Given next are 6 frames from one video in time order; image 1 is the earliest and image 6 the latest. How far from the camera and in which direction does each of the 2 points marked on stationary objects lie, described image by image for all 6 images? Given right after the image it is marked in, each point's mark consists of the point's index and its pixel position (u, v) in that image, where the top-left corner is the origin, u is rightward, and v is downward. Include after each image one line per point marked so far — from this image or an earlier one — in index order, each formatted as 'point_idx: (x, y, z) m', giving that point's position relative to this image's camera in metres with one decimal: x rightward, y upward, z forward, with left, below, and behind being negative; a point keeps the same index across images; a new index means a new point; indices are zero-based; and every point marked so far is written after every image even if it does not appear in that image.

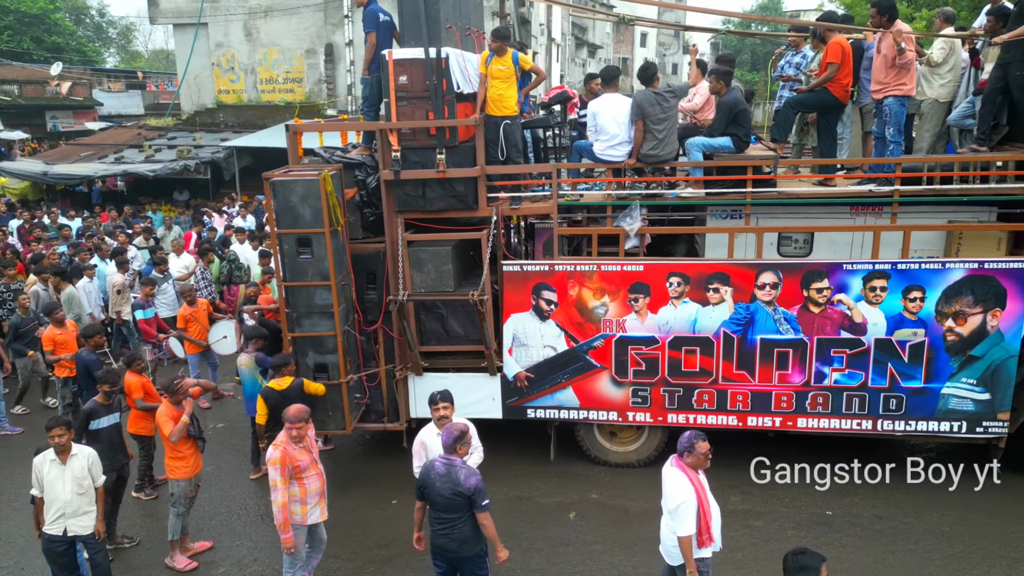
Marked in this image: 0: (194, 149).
0: (-7.7, +3.3, +17.7) m
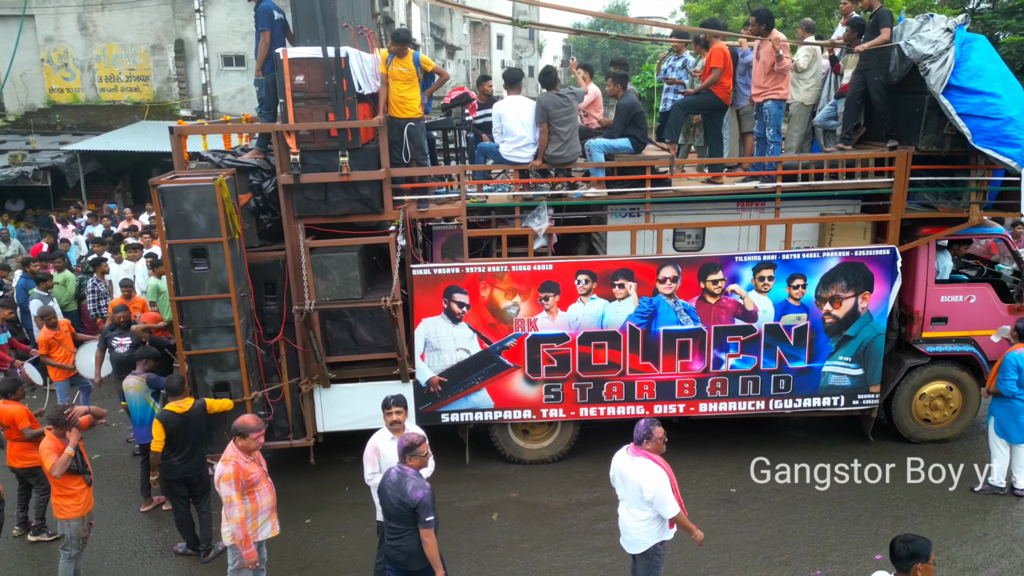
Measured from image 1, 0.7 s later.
0: (-10.5, +2.9, +16.0) m
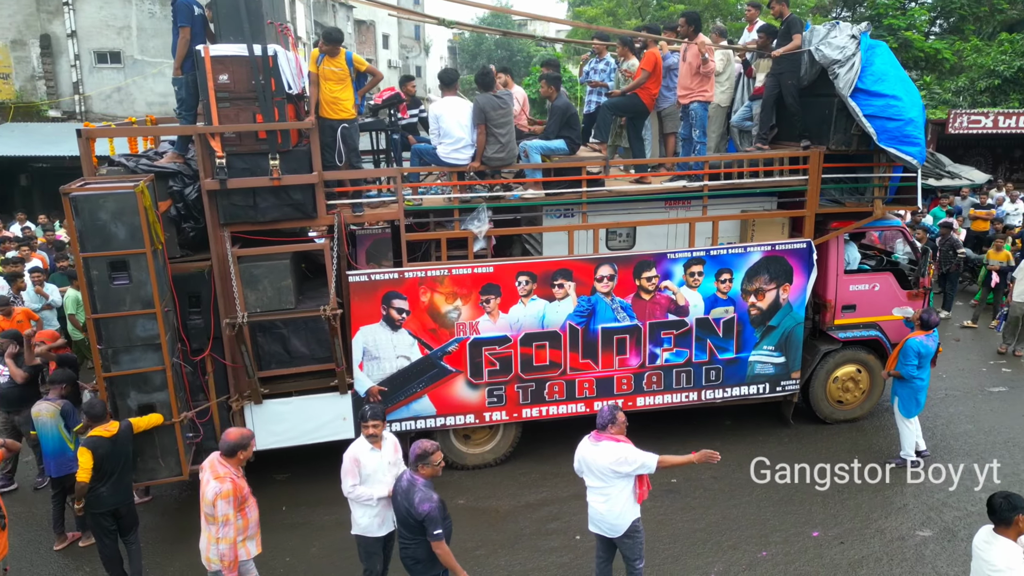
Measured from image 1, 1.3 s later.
0: (-12.4, +2.5, +14.2) m
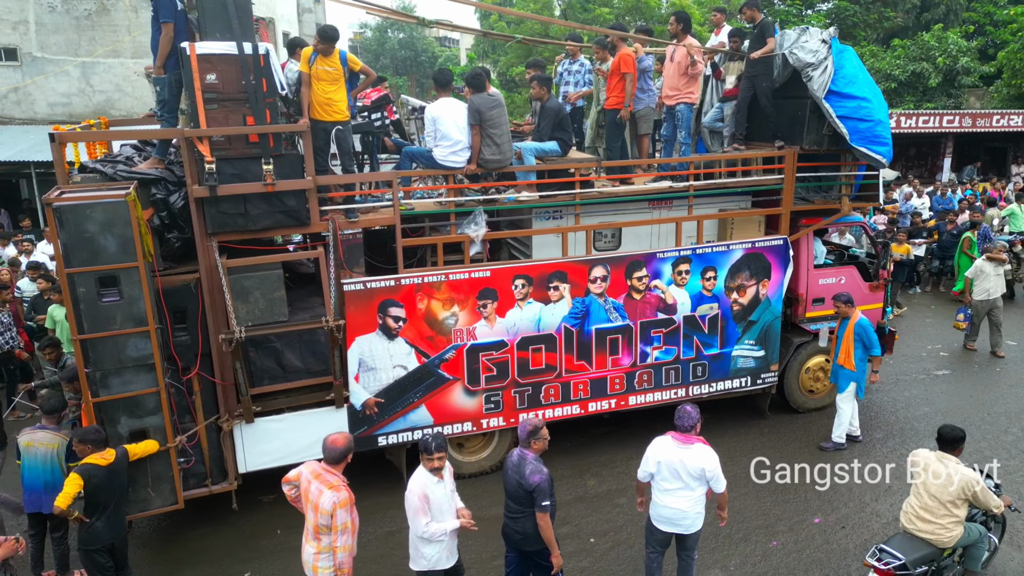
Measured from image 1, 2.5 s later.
0: (-13.4, +2.0, +12.5) m
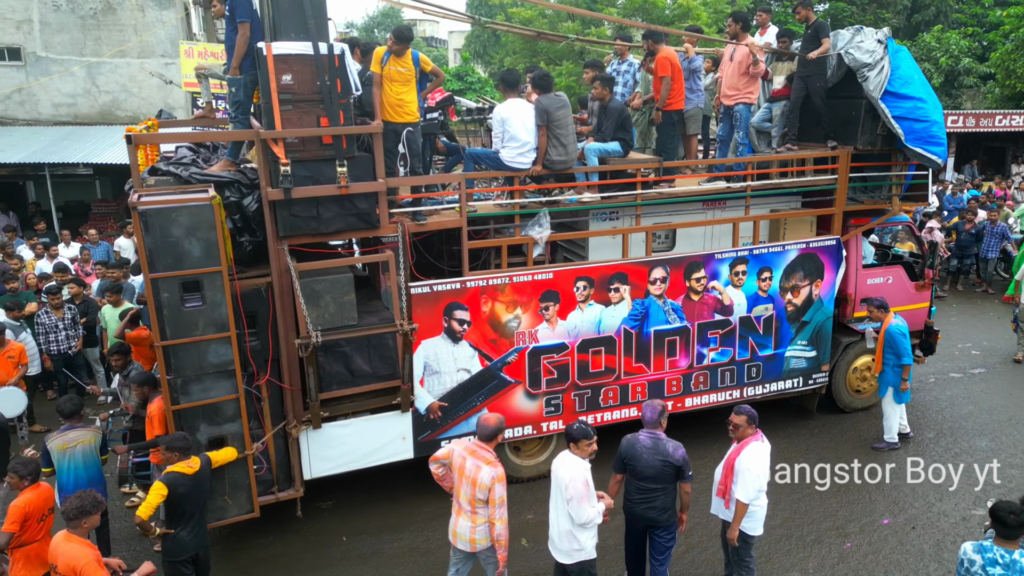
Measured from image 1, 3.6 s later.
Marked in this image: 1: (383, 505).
0: (-13.0, +1.9, +12.1) m
1: (-1.1, -1.9, +6.5) m
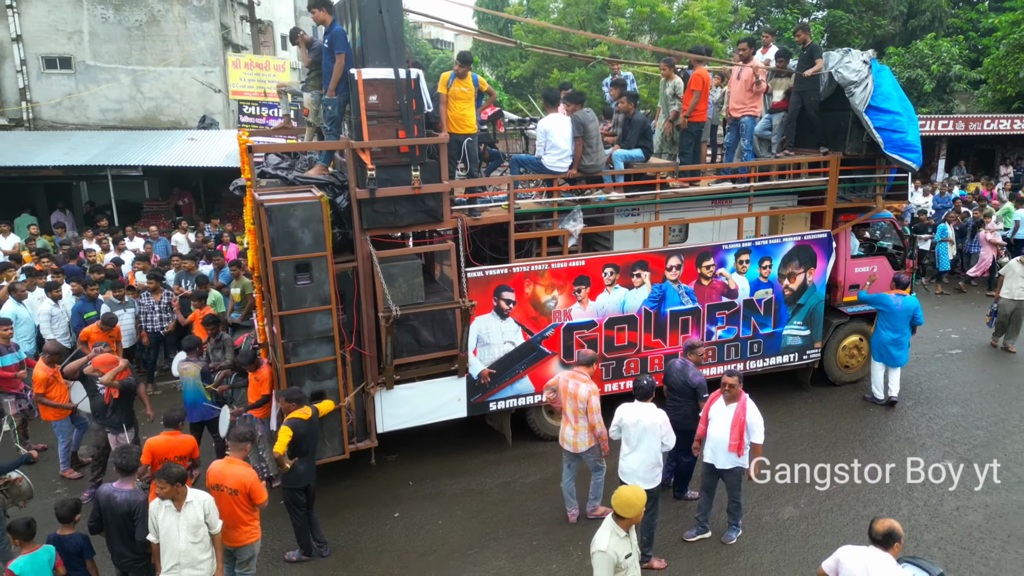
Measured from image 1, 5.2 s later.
0: (-12.6, +2.1, +13.3) m
1: (-0.8, -1.8, +7.6) m
